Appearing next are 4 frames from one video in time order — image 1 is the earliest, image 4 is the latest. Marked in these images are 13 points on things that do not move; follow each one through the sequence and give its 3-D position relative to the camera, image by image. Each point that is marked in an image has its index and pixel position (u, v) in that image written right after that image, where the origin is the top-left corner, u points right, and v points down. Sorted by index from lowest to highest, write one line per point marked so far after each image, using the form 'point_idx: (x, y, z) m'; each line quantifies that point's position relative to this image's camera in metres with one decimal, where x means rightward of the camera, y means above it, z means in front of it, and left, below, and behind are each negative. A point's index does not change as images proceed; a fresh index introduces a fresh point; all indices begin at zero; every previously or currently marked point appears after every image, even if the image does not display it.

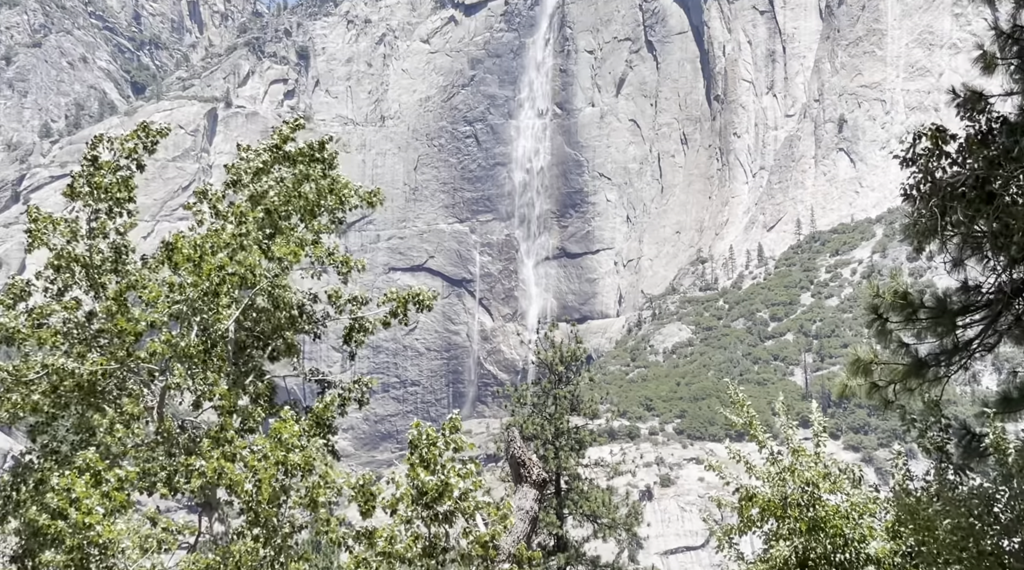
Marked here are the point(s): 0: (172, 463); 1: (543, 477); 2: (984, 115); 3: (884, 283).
0: (-5.2, -2.7, +19.8) m
1: (+0.5, -3.0, +20.0) m
2: (+6.6, +2.4, +18.0) m
3: (+5.5, 0.0, +19.1) m
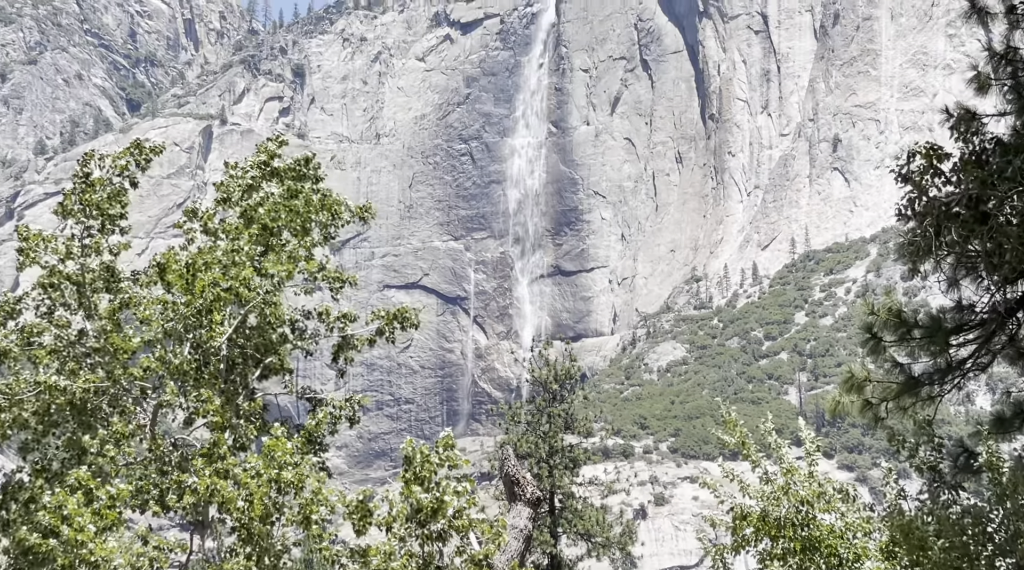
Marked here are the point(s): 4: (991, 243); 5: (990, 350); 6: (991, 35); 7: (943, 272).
0: (-5.3, -3.0, +19.7) m
1: (+0.4, -3.2, +19.9) m
2: (+6.5, +2.1, +18.1) m
3: (+5.4, -0.2, +19.2) m
4: (+6.3, +0.6, +16.9) m
5: (+6.7, -0.9, +18.0) m
6: (+6.8, +3.6, +18.4) m
7: (+6.0, +0.2, +18.0) m
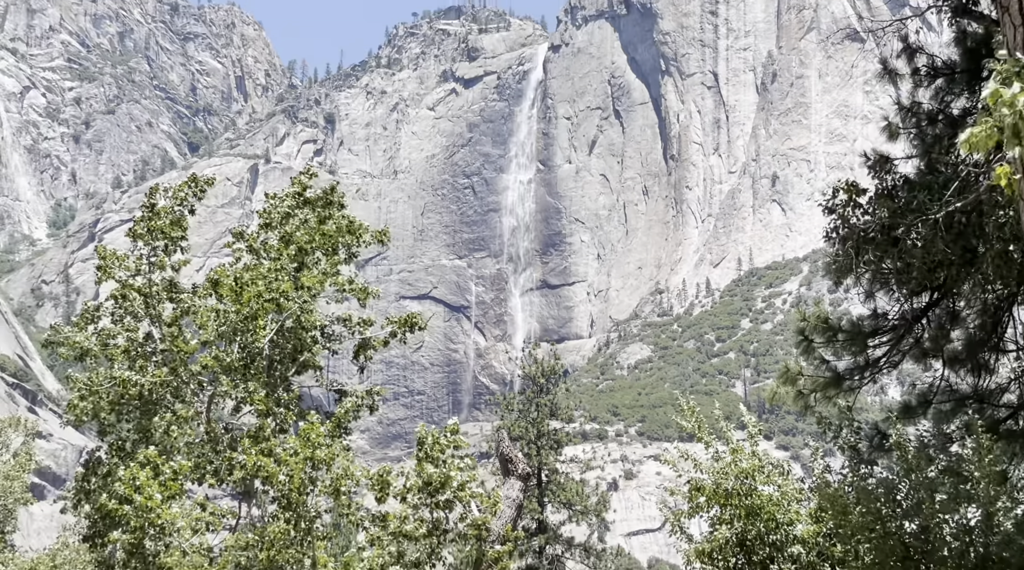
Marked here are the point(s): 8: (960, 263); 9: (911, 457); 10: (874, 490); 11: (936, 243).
0: (-5.4, -3.2, +23.9) m
1: (+0.3, -3.4, +24.0) m
2: (+6.4, +1.9, +22.0) m
3: (+5.3, -0.5, +23.2) m
4: (+6.2, +0.4, +20.9) m
5: (+6.5, -1.1, +21.9) m
6: (+6.7, +3.4, +22.4) m
7: (+5.9, 0.0, +22.0) m
8: (+6.6, +0.4, +18.9) m
9: (+6.2, -2.7, +20.4) m
10: (+5.6, -3.2, +20.3) m
11: (+6.1, +0.6, +18.7) m
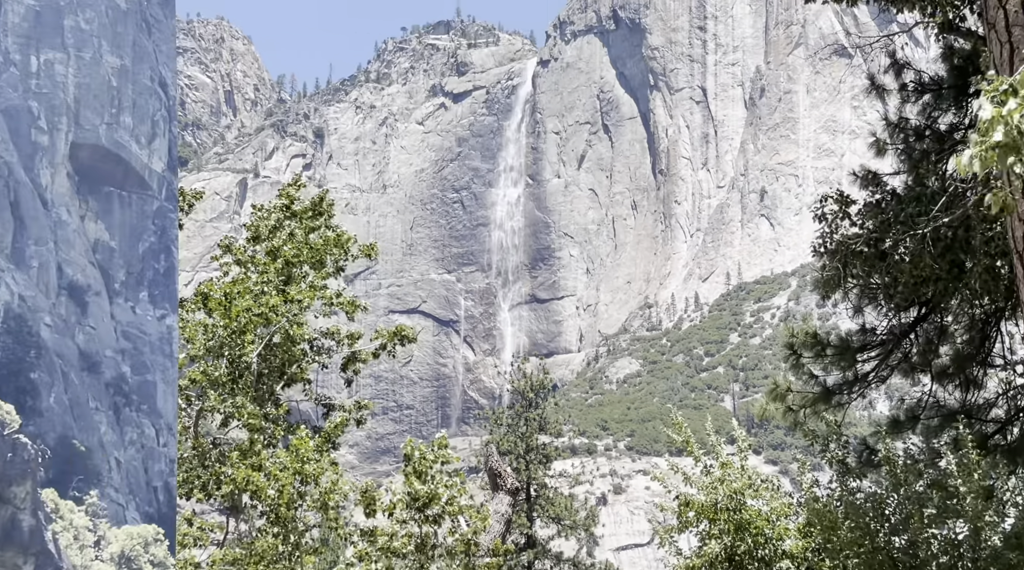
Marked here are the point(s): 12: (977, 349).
0: (-5.6, -3.5, +23.9) m
1: (+0.1, -3.7, +24.0) m
2: (+6.2, +1.6, +22.0) m
3: (+5.1, -0.7, +23.1) m
4: (+6.0, +0.1, +20.8) m
5: (+6.3, -1.4, +21.9) m
6: (+6.5, +3.1, +22.4) m
7: (+5.7, -0.3, +22.0) m
8: (+6.3, +0.1, +18.9) m
9: (+6.0, -3.0, +20.3) m
10: (+5.4, -3.4, +20.2) m
11: (+5.9, +0.4, +18.6) m
12: (+7.2, -1.0, +20.1) m
